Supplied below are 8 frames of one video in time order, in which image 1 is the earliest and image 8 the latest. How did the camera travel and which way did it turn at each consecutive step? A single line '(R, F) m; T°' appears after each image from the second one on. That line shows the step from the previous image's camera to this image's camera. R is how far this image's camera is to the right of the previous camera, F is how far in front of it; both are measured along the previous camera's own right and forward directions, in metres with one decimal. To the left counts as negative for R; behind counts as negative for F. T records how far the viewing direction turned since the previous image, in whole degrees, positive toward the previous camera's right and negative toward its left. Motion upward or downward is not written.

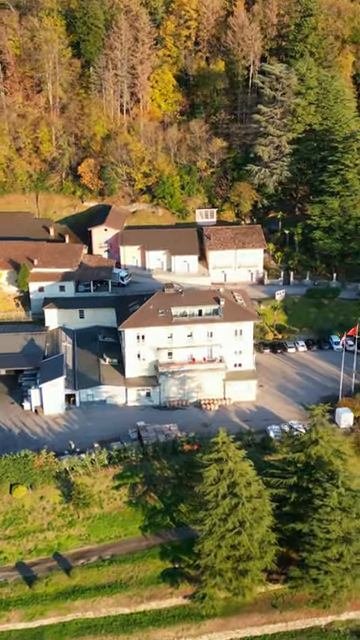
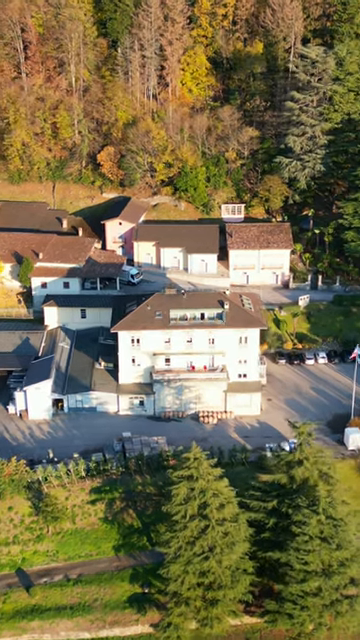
(+3.3, +2.4) m; -6°
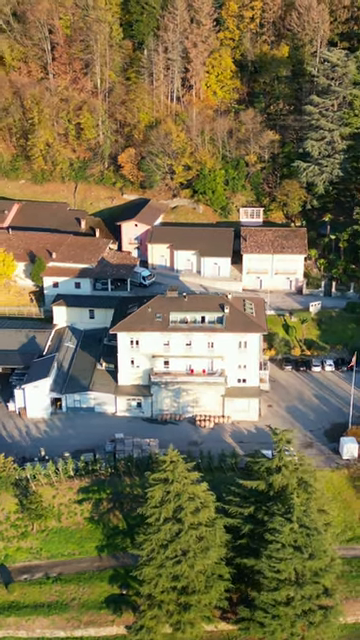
(+2.3, +0.1) m; -4°
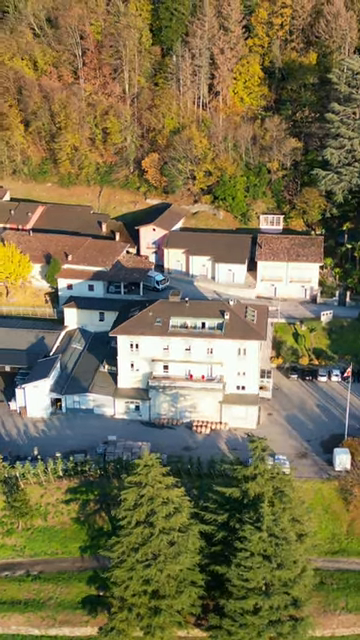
(+2.5, 0.0) m; -4°
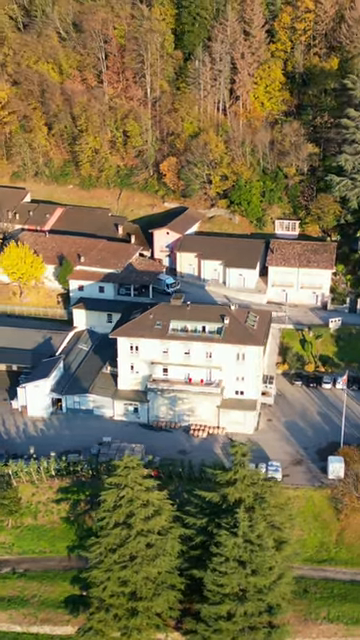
(+2.0, 0.0) m; -3°
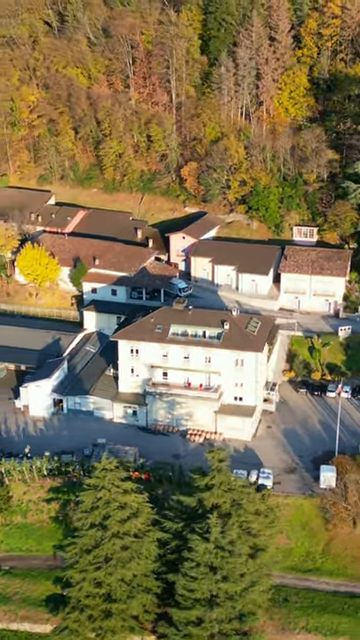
(+2.3, 0.0) m; -4°
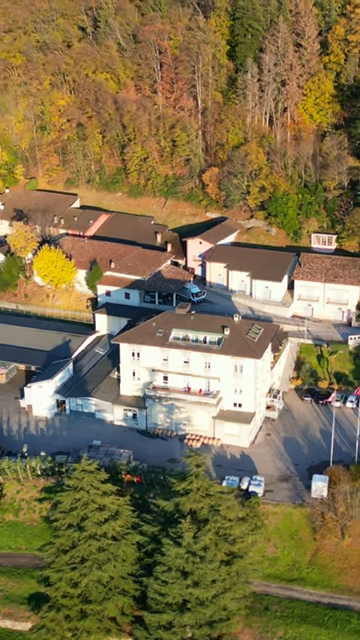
(+2.3, +0.1) m; -4°
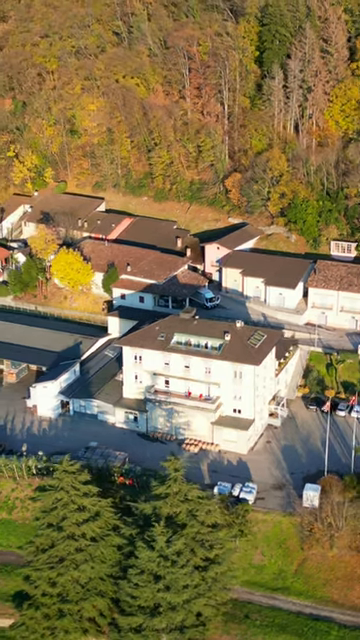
(+2.3, +0.1) m; -4°
